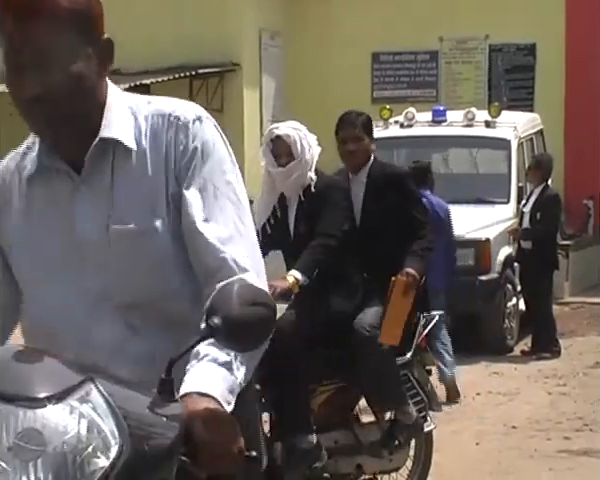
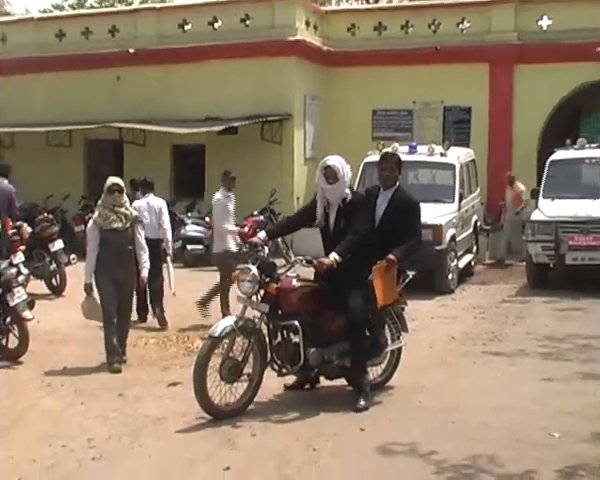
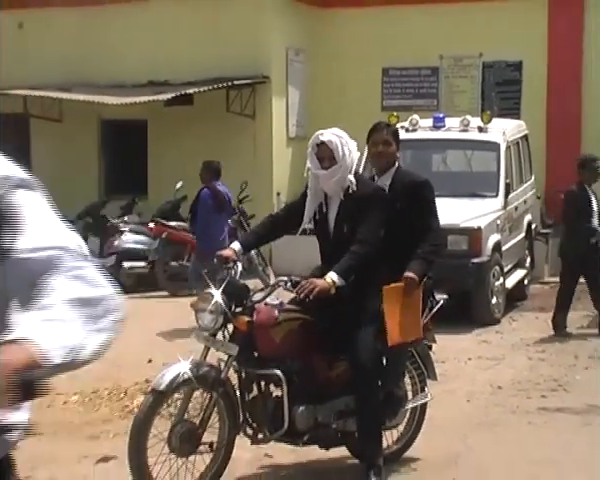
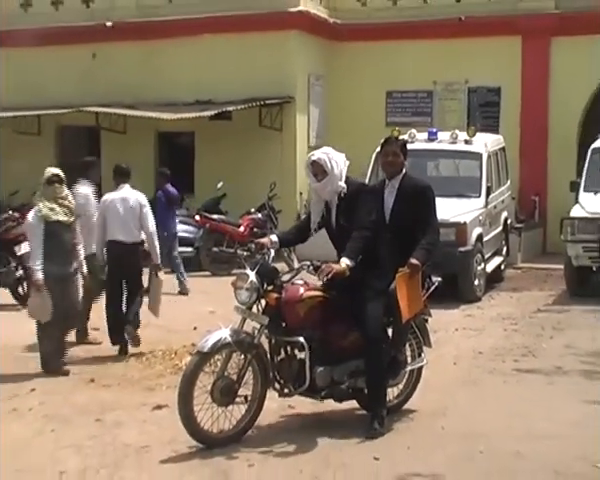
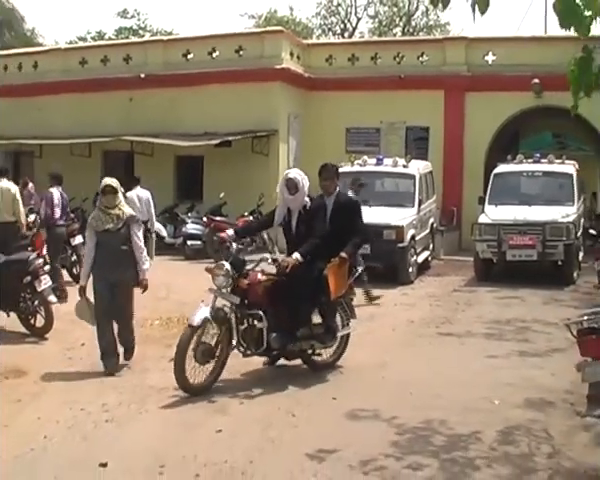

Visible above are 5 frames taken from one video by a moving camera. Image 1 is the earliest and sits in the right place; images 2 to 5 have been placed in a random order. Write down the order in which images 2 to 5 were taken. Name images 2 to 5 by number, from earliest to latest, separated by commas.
3, 4, 2, 5
